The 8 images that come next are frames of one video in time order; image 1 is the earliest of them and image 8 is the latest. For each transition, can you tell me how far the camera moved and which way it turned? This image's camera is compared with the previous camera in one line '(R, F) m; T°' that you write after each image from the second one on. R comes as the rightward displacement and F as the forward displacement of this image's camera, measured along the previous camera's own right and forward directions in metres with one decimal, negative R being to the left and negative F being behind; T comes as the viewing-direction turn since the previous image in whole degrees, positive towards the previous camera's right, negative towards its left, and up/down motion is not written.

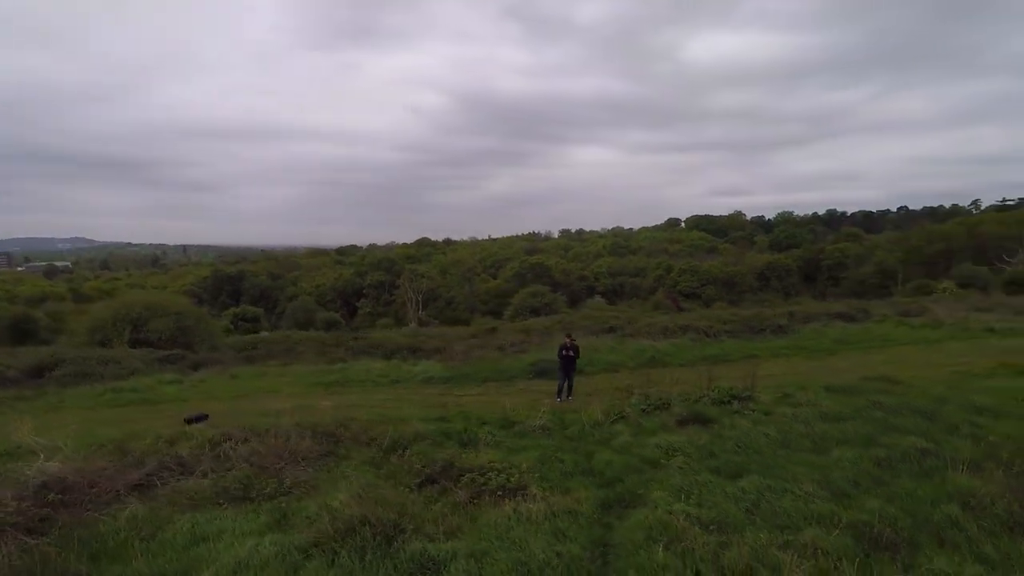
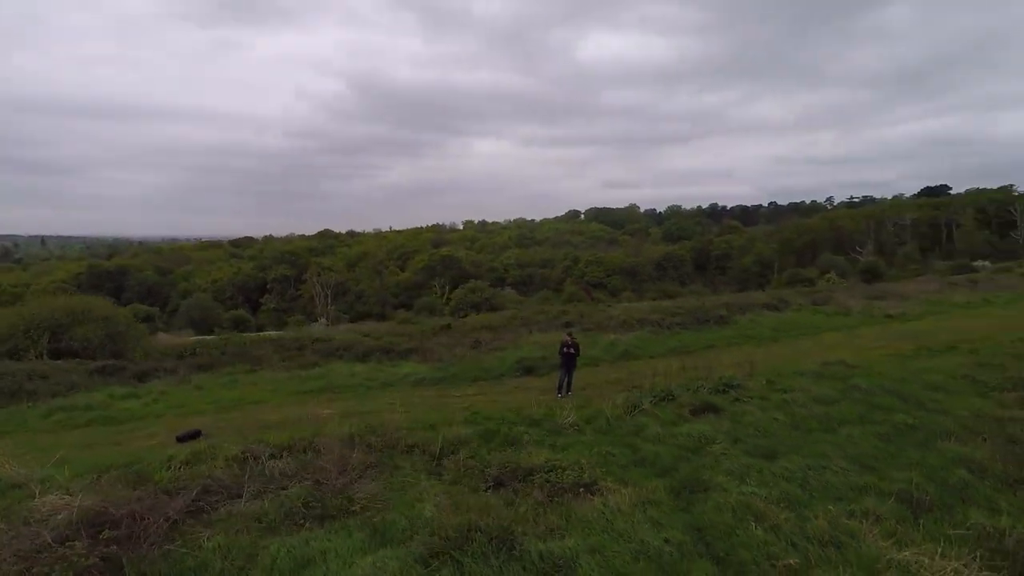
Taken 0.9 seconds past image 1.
(-2.5, -0.1) m; +10°
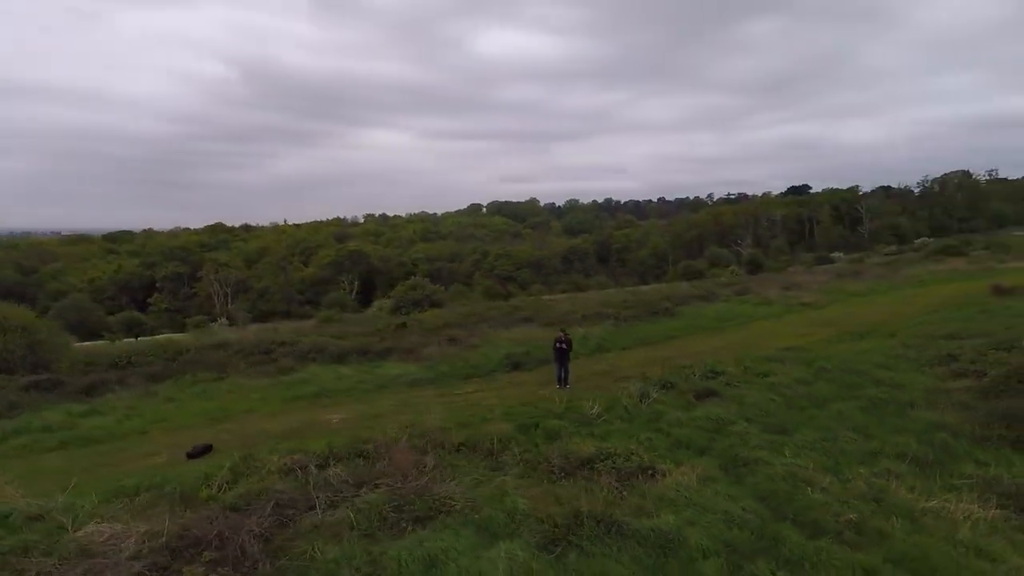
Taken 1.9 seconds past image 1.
(-2.7, -0.3) m; +10°
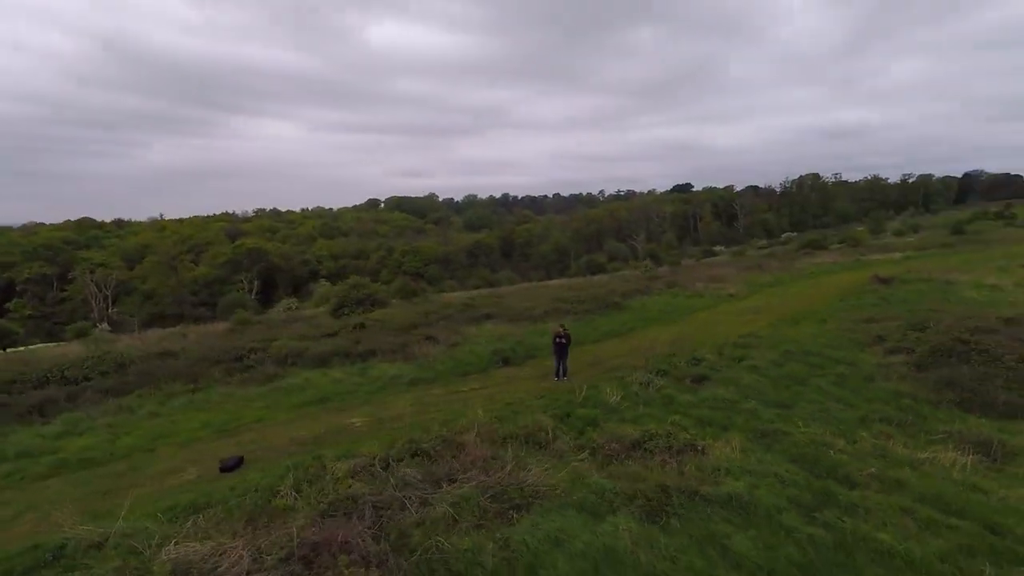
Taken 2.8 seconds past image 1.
(-2.9, -0.4) m; +11°
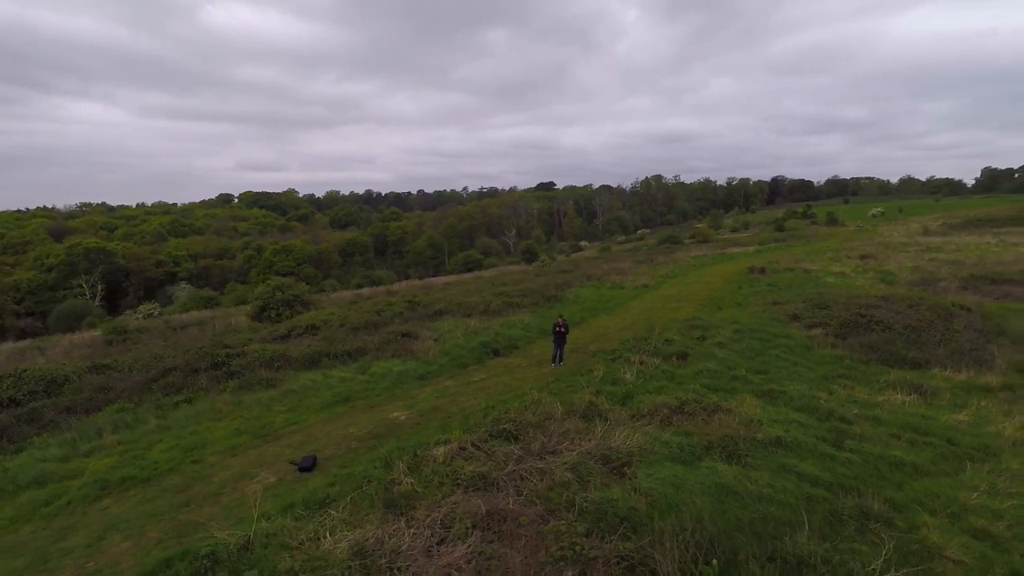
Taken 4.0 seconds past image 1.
(-4.2, -0.7) m; +14°
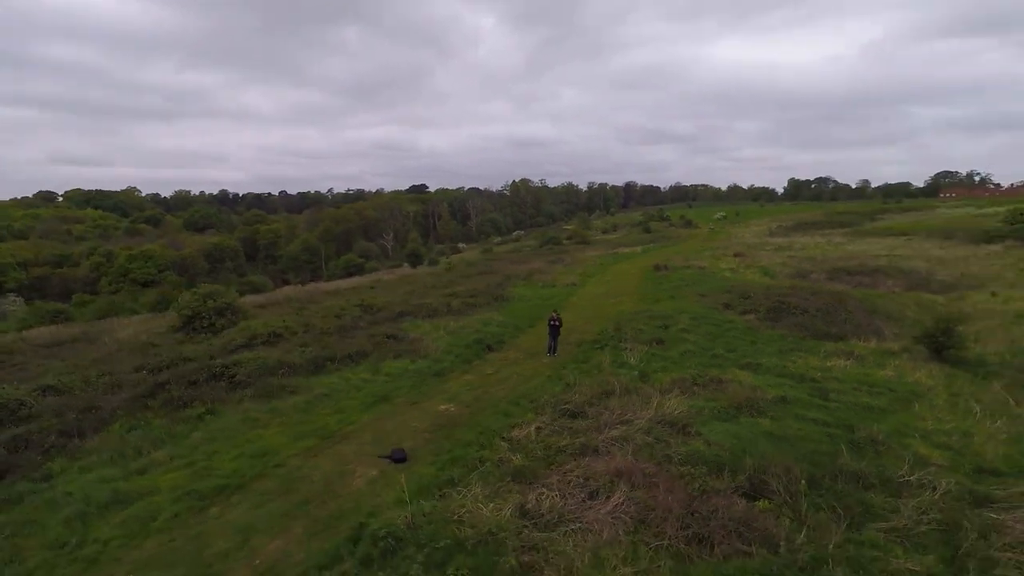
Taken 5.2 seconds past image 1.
(-4.5, -1.0) m; +14°
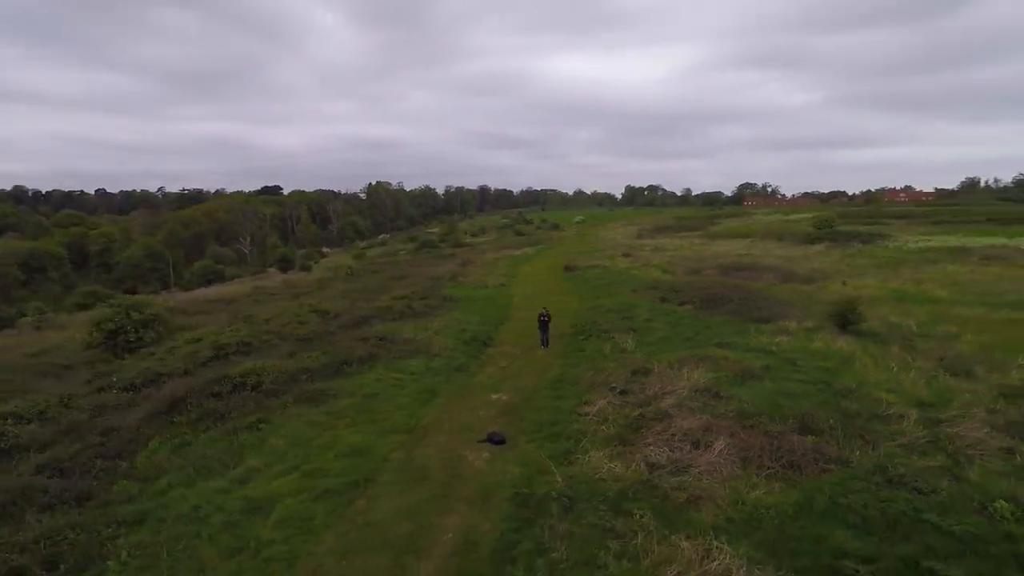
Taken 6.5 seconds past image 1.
(-5.4, -0.9) m; +15°
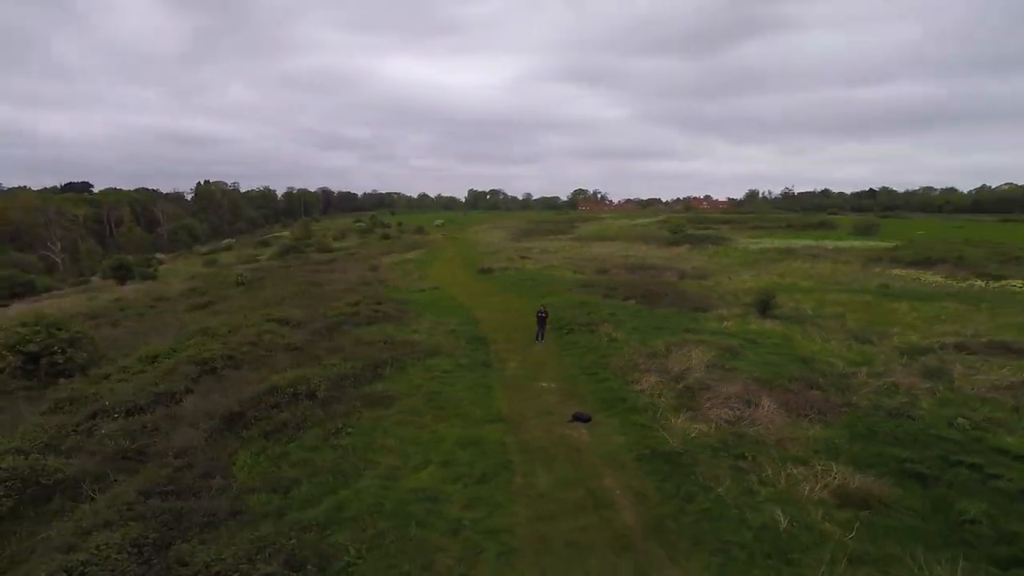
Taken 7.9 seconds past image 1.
(-6.2, -0.9) m; +16°
